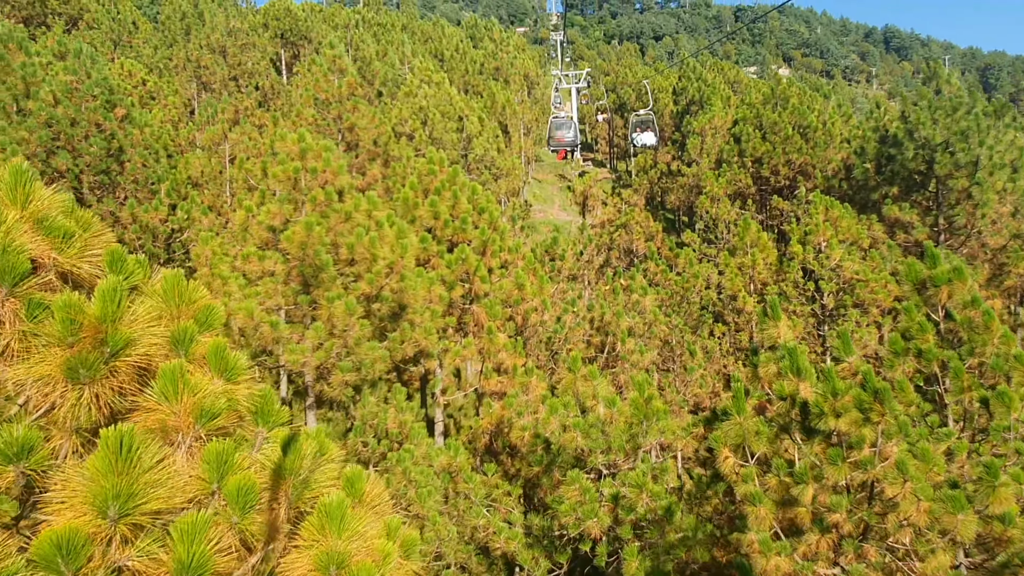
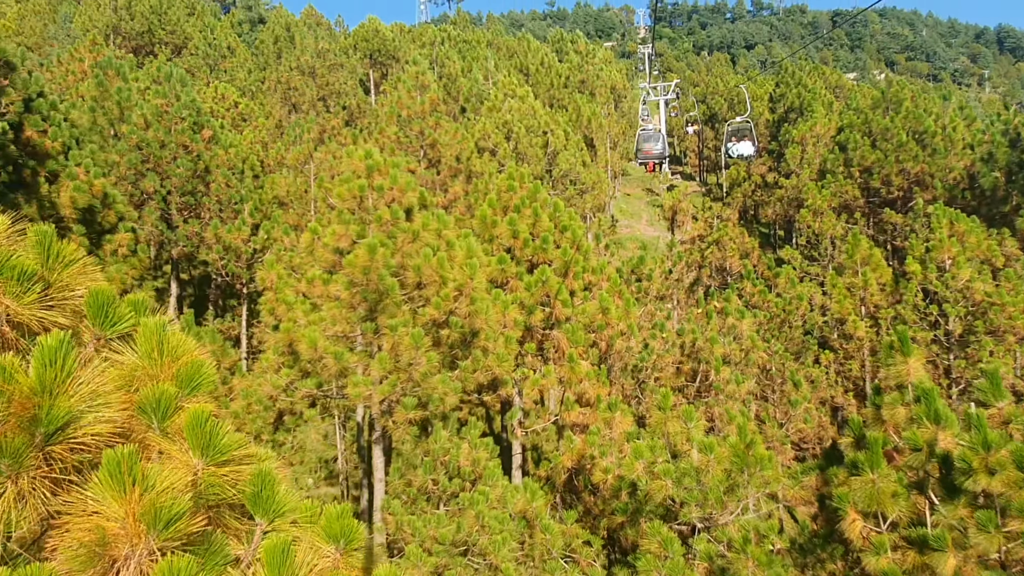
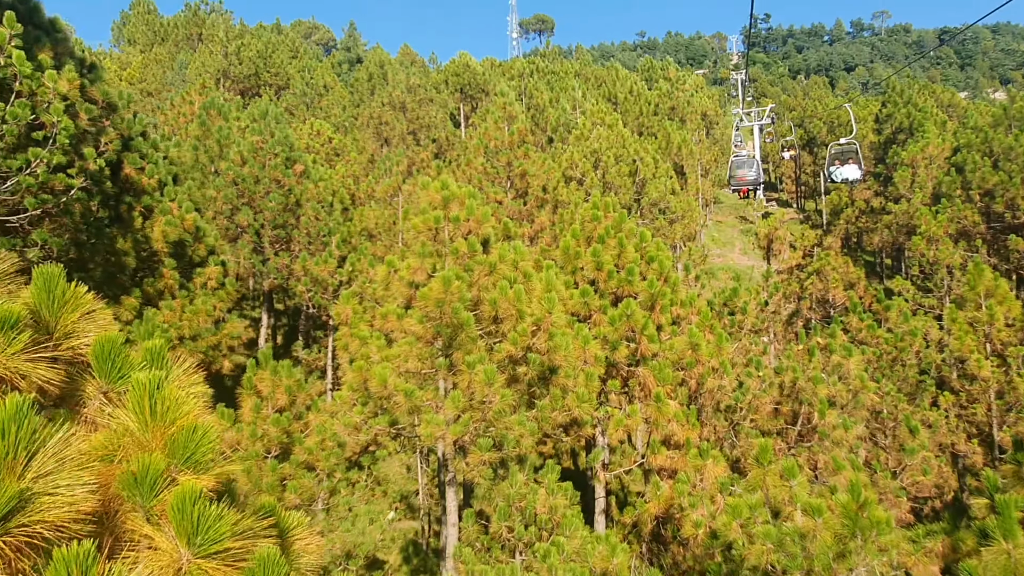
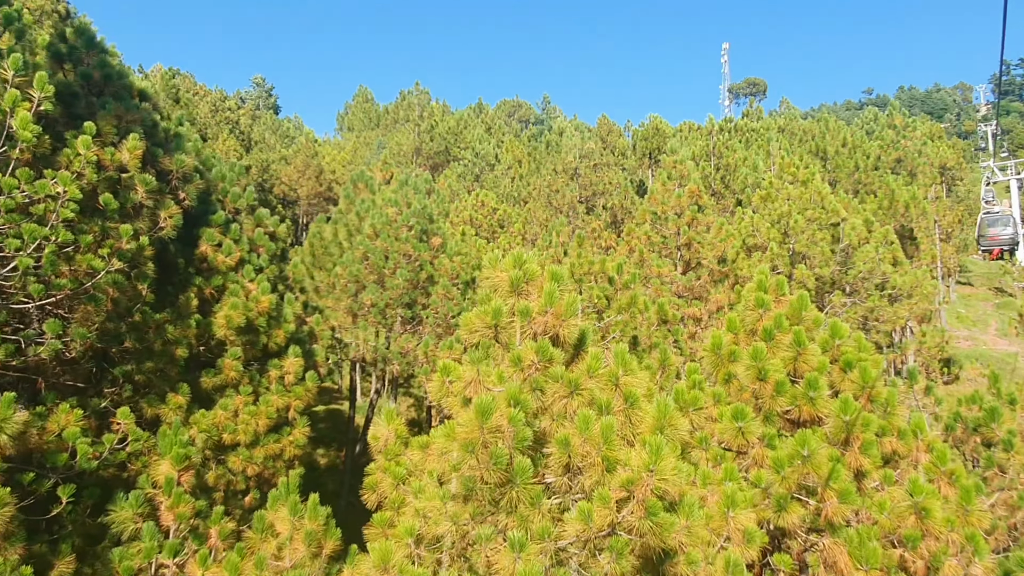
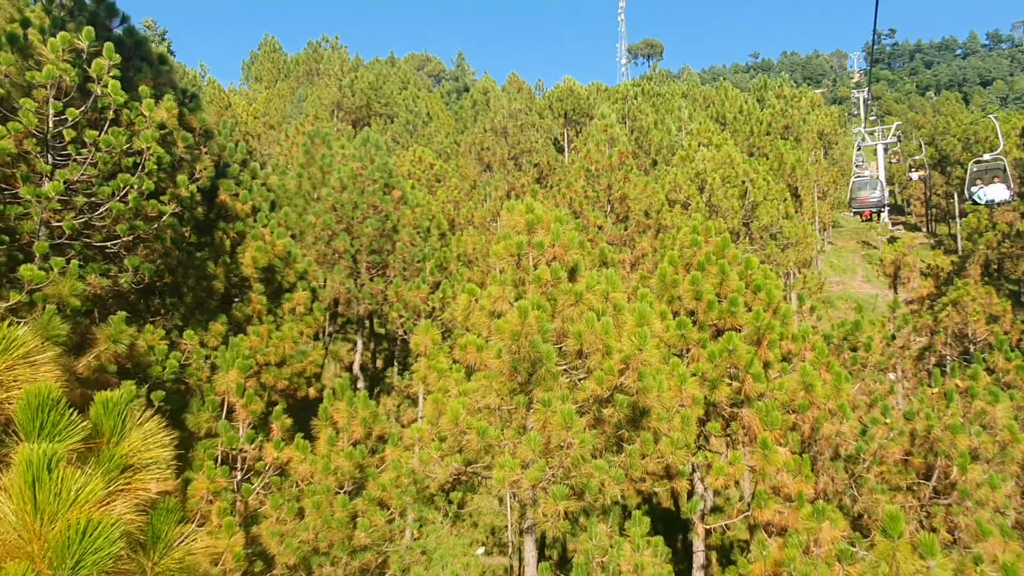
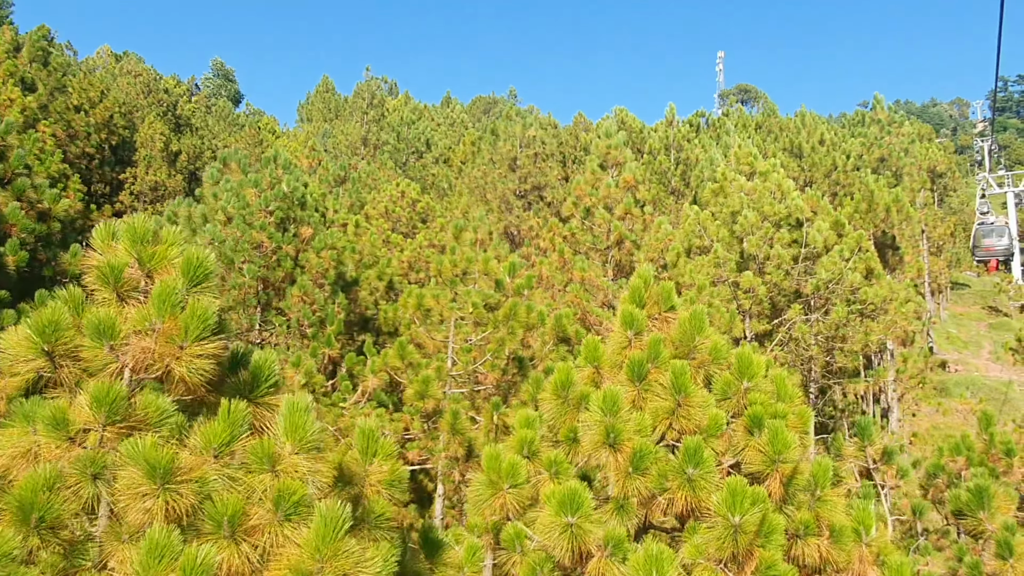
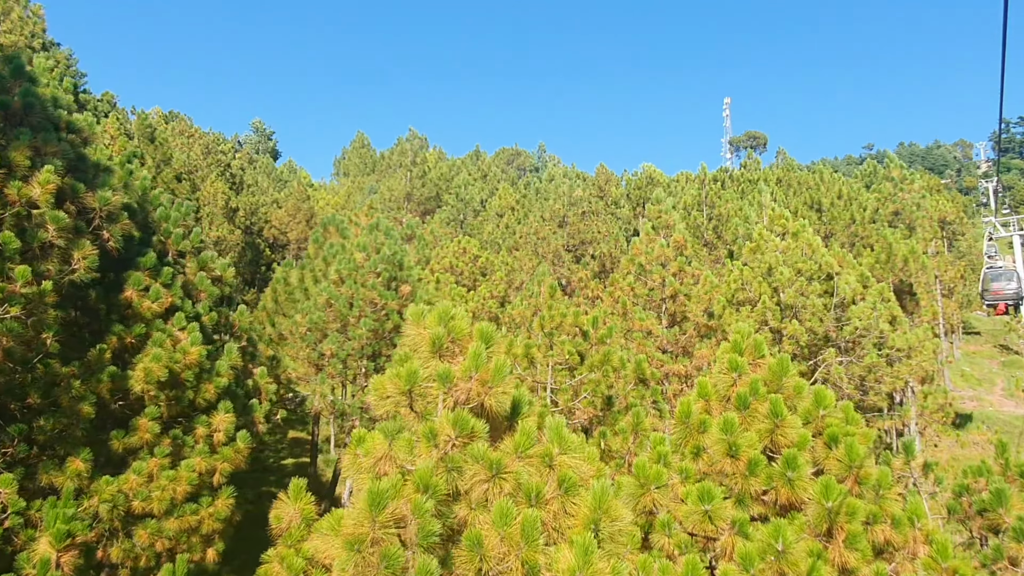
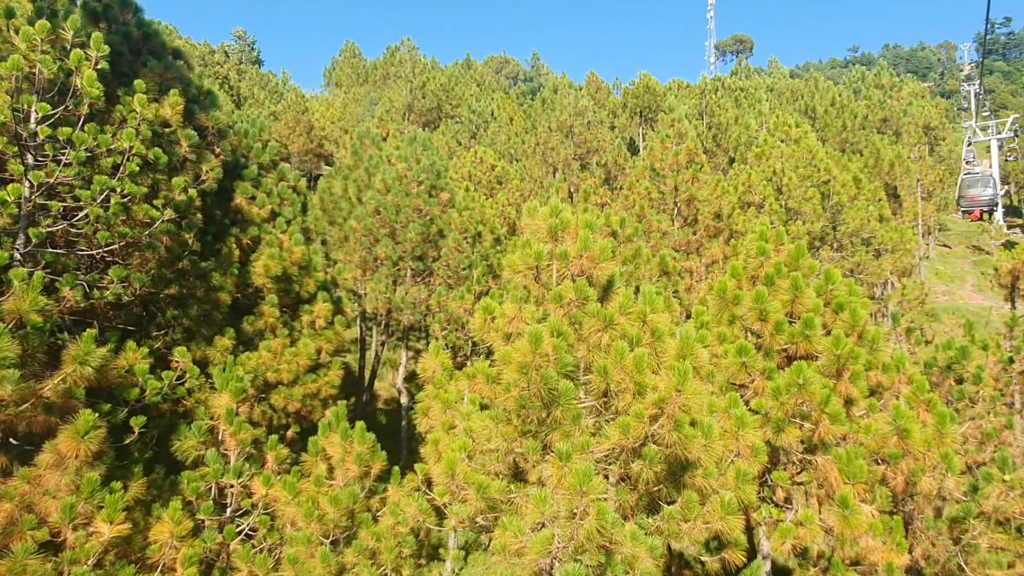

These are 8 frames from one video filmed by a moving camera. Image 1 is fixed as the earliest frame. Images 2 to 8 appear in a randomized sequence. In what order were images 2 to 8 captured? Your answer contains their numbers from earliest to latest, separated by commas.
2, 3, 5, 8, 4, 7, 6
